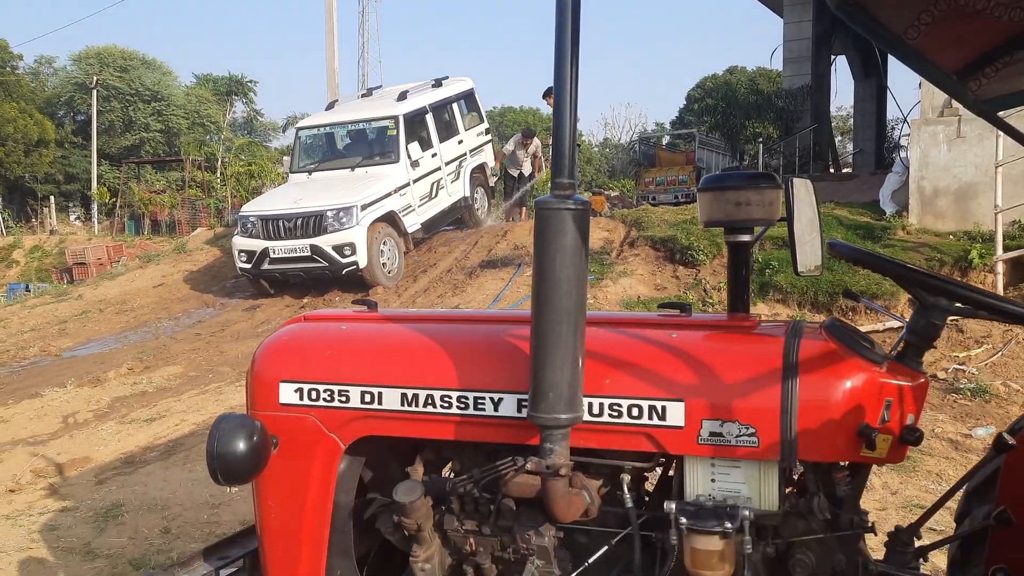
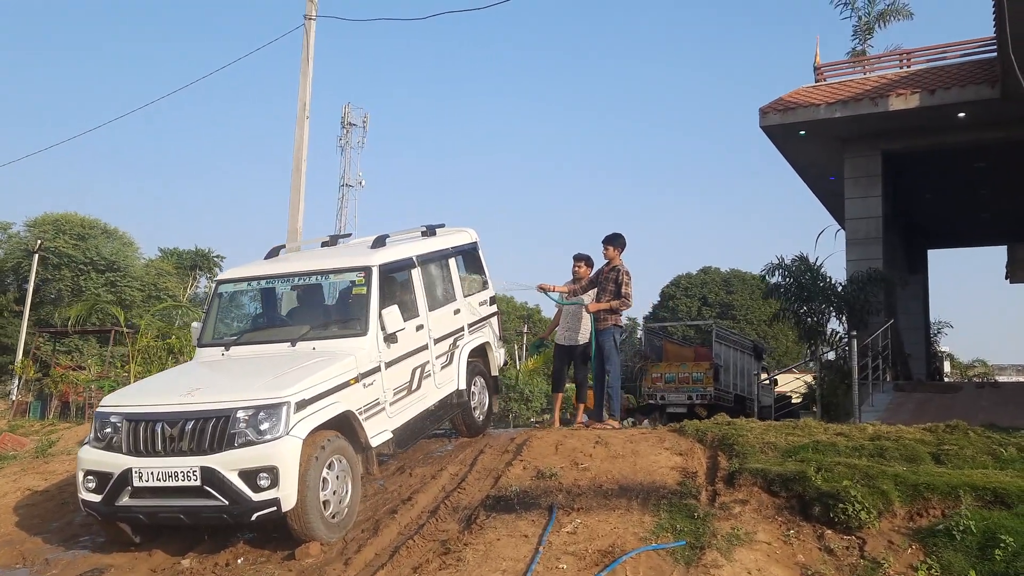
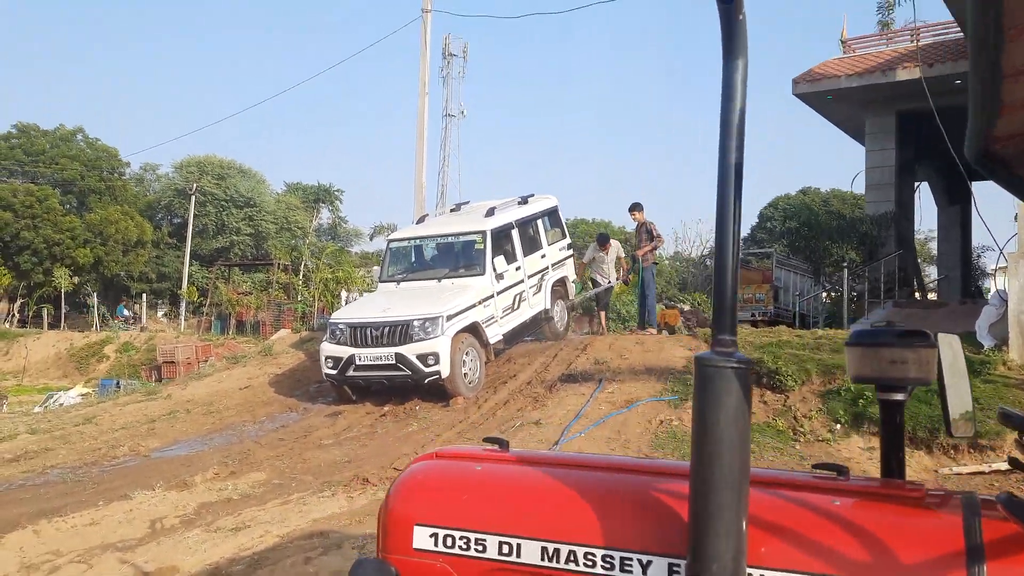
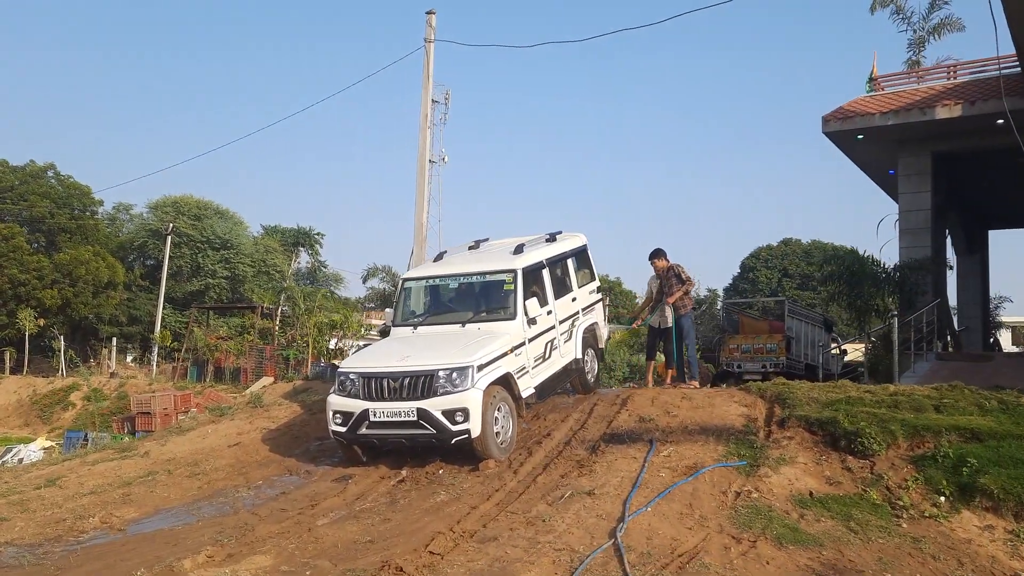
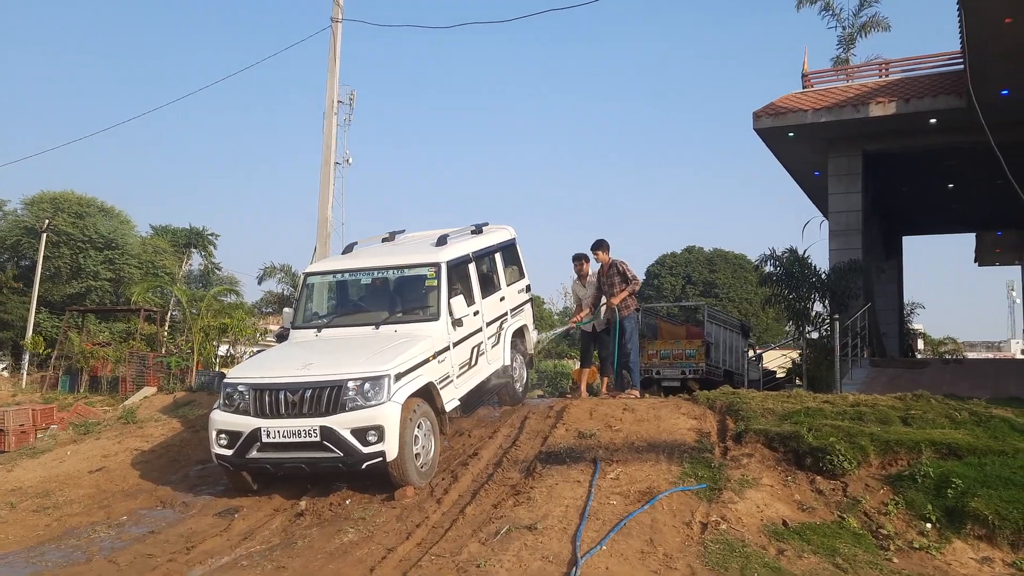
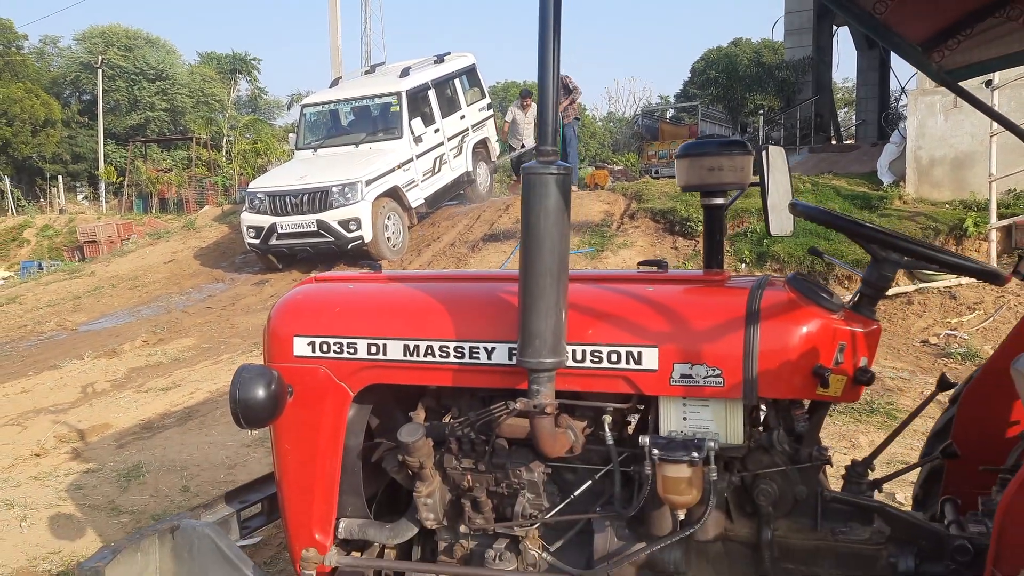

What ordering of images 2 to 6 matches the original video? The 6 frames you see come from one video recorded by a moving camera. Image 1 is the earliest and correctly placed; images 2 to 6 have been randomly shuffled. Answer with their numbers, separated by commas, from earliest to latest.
6, 3, 4, 5, 2
